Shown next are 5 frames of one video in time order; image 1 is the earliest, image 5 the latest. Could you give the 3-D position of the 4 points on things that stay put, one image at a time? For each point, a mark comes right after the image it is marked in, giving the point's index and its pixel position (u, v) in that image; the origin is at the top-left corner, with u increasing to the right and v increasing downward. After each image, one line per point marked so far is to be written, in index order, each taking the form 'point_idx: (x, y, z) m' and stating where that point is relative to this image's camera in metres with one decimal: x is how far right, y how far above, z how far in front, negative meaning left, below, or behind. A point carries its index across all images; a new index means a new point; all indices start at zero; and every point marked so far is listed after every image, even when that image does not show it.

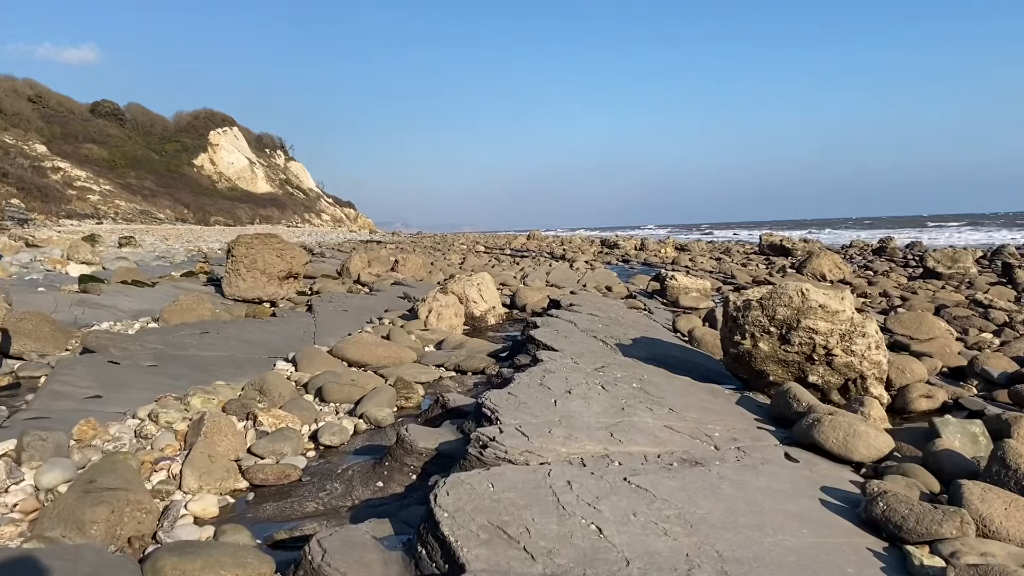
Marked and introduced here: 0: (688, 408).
0: (+1.0, -0.7, +5.1) m
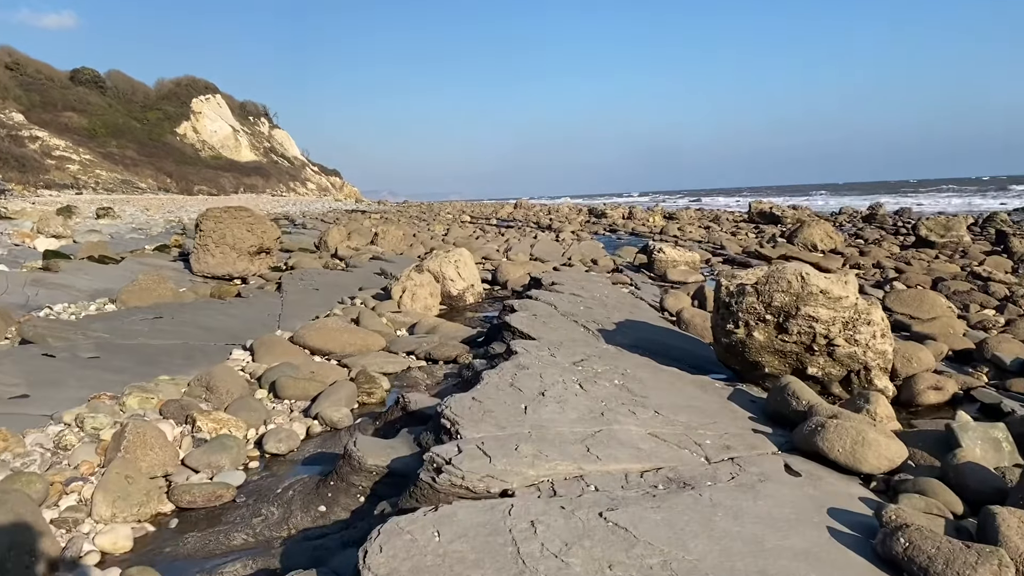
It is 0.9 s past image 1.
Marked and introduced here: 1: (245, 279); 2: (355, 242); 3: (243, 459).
0: (+0.9, -0.6, +4.6) m
1: (-4.3, +0.2, +13.9) m
2: (-3.5, +1.0, +19.6) m
3: (-1.4, -0.9, +4.4) m
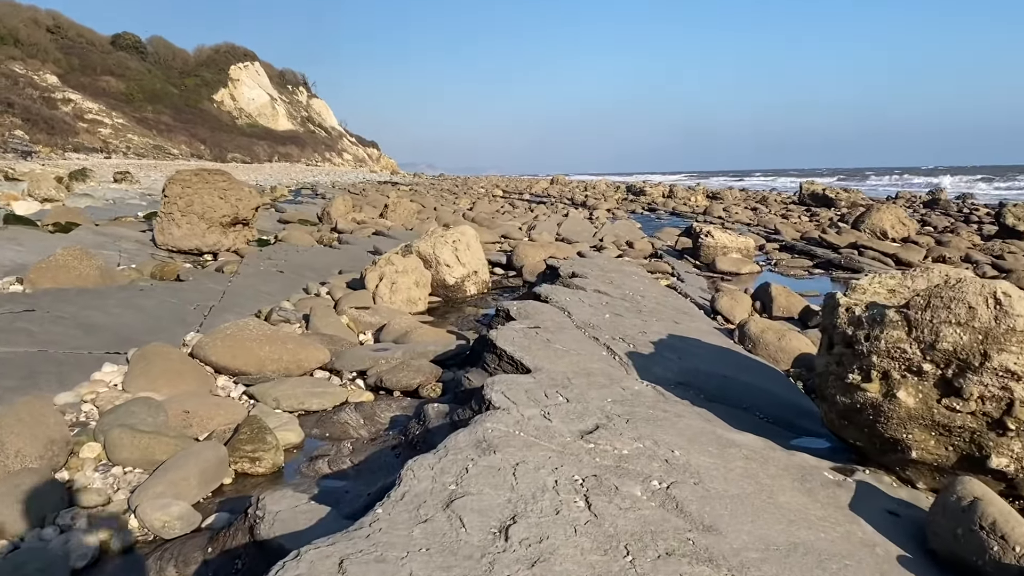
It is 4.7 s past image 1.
0: (+0.7, -0.7, +2.3) m
1: (-4.0, +0.5, +11.8) m
2: (-3.0, +1.5, +17.4) m
3: (-1.5, -0.9, +2.3) m
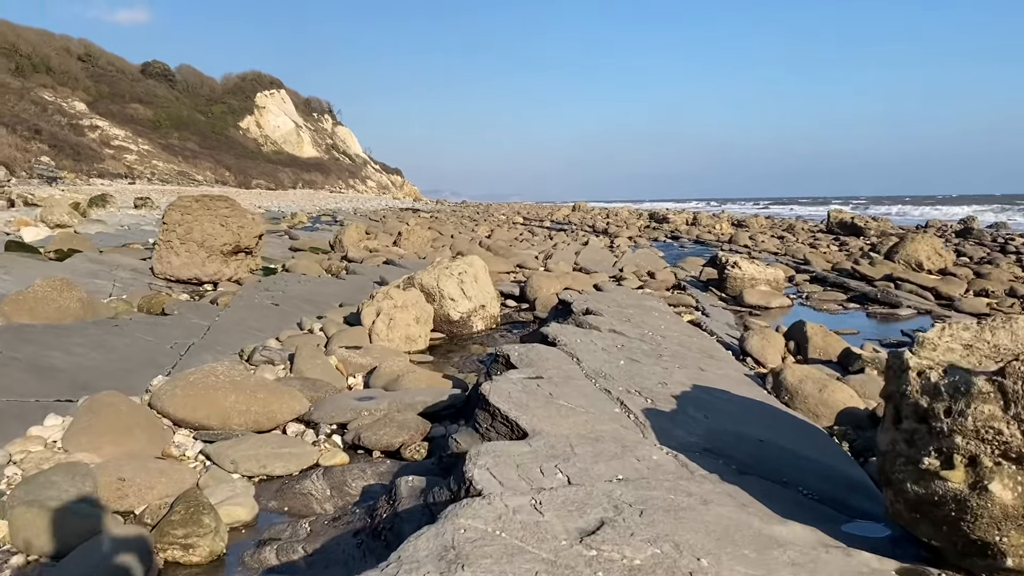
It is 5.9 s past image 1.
0: (+0.6, -0.9, +1.6) m
1: (-3.8, +0.1, +11.3) m
2: (-2.7, +0.9, +16.9) m
3: (-1.6, -1.0, +1.6) m
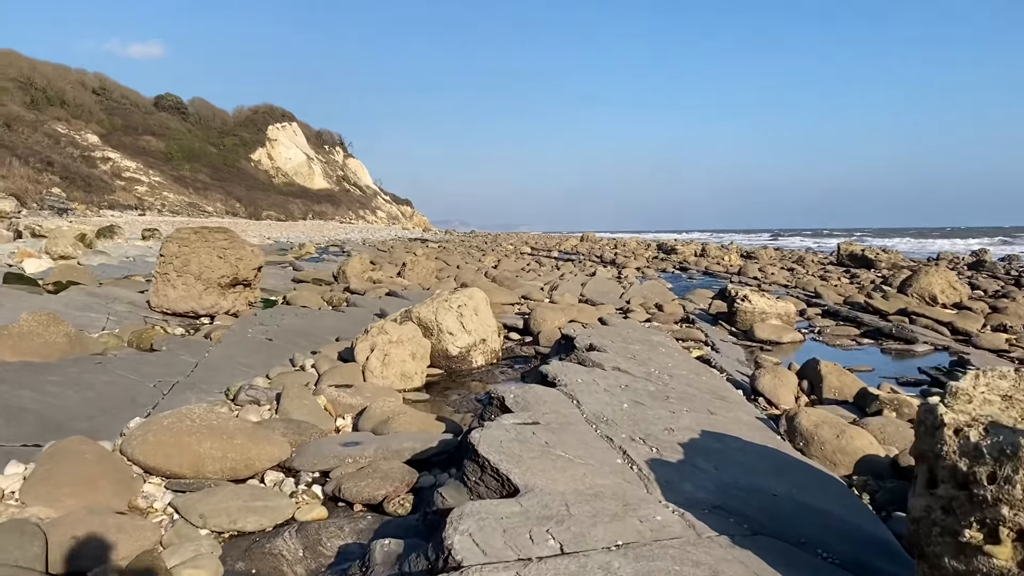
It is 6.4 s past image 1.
0: (+0.6, -1.0, +1.3) m
1: (-3.8, -0.4, +11.0) m
2: (-2.6, +0.3, +16.7) m
3: (-1.7, -1.1, +1.3) m
